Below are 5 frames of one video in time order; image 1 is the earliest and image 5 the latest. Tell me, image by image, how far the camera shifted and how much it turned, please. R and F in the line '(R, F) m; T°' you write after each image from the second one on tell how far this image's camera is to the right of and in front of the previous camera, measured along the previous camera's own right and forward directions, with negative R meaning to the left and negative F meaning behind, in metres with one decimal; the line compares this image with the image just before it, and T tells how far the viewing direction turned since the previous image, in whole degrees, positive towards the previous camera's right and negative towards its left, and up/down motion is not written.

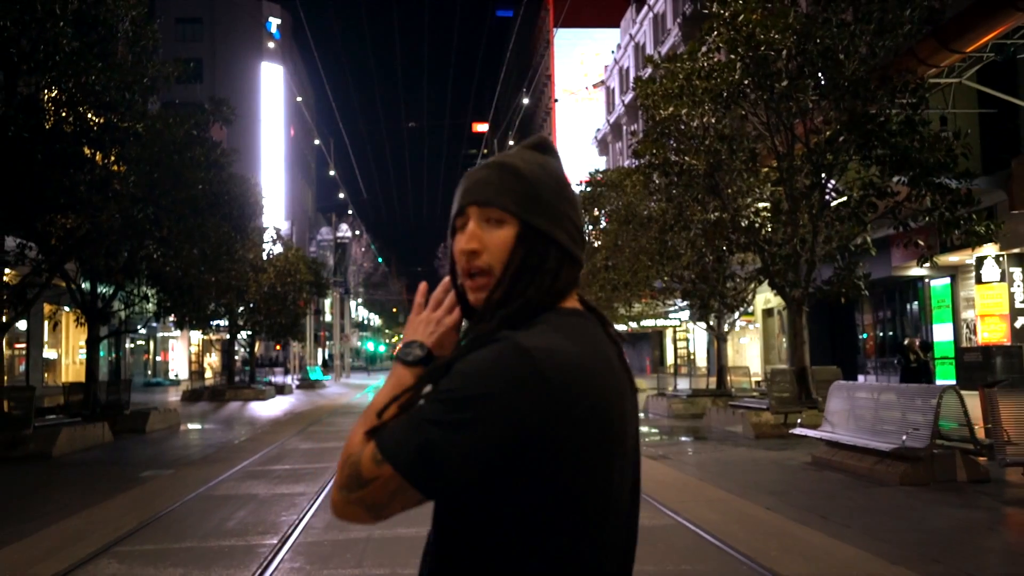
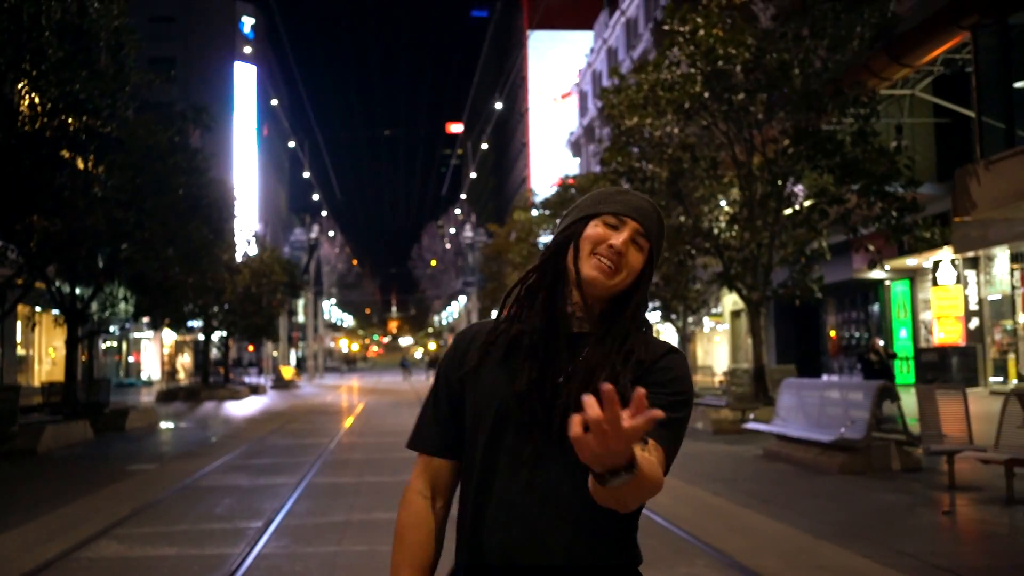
(+0.1, -0.7) m; +2°
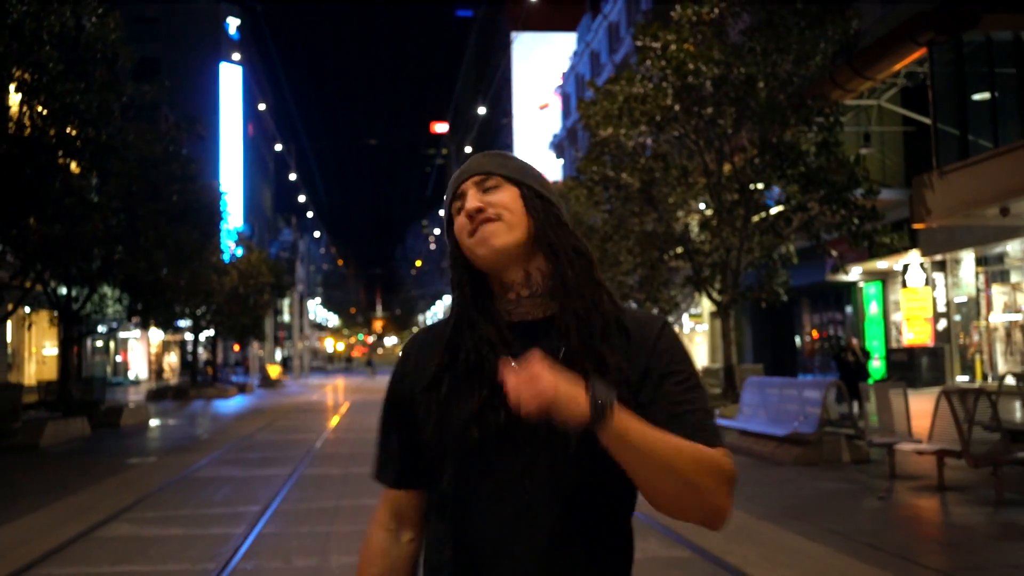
(+0.1, -0.8) m; +1°
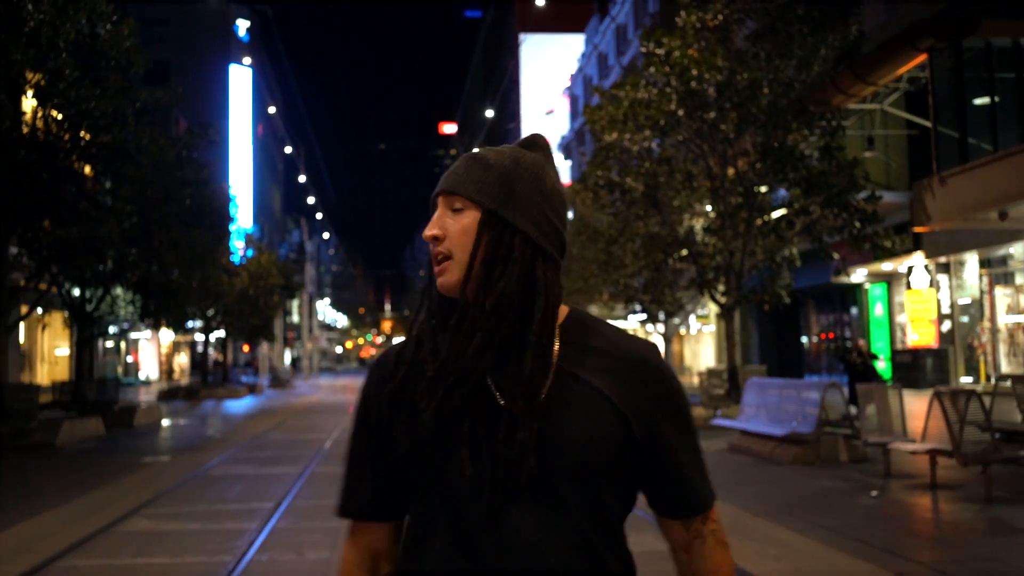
(0.0, -0.3) m; 0°
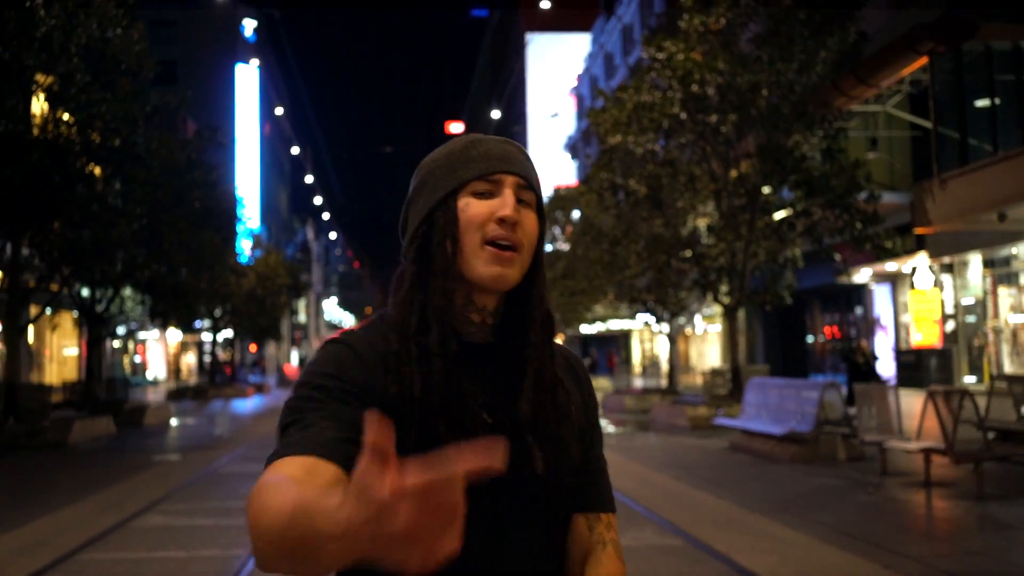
(0.0, -0.2) m; 0°
